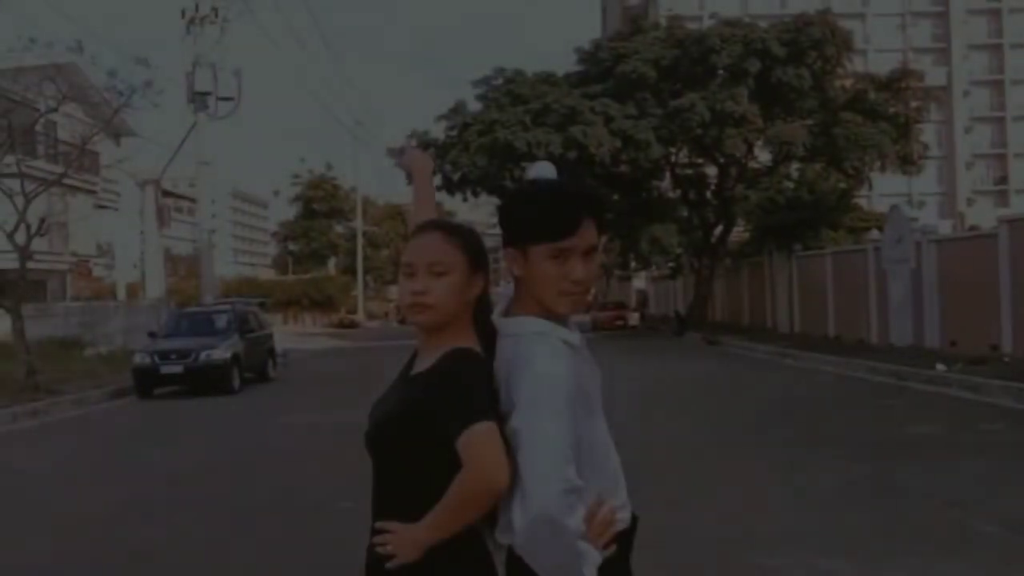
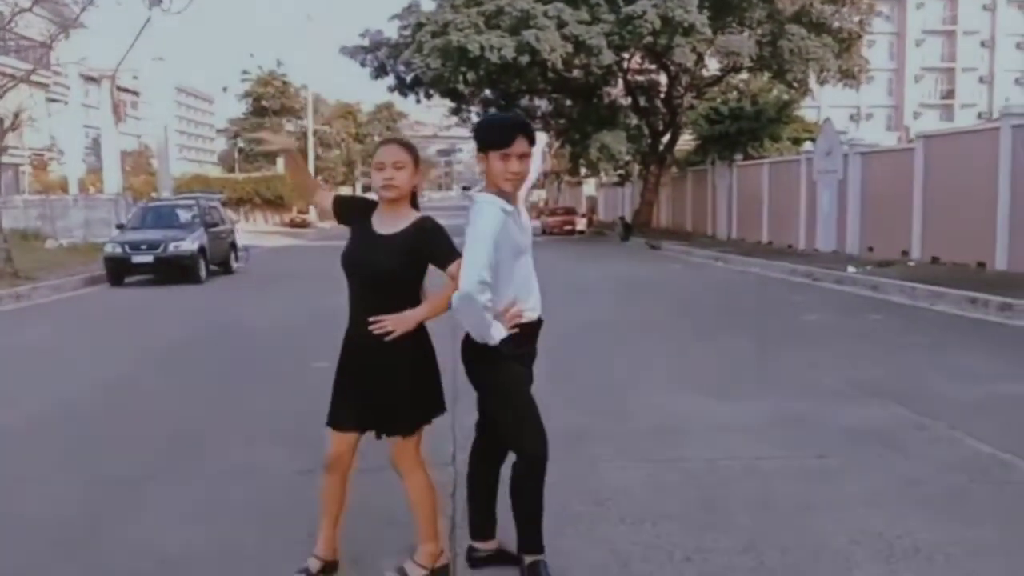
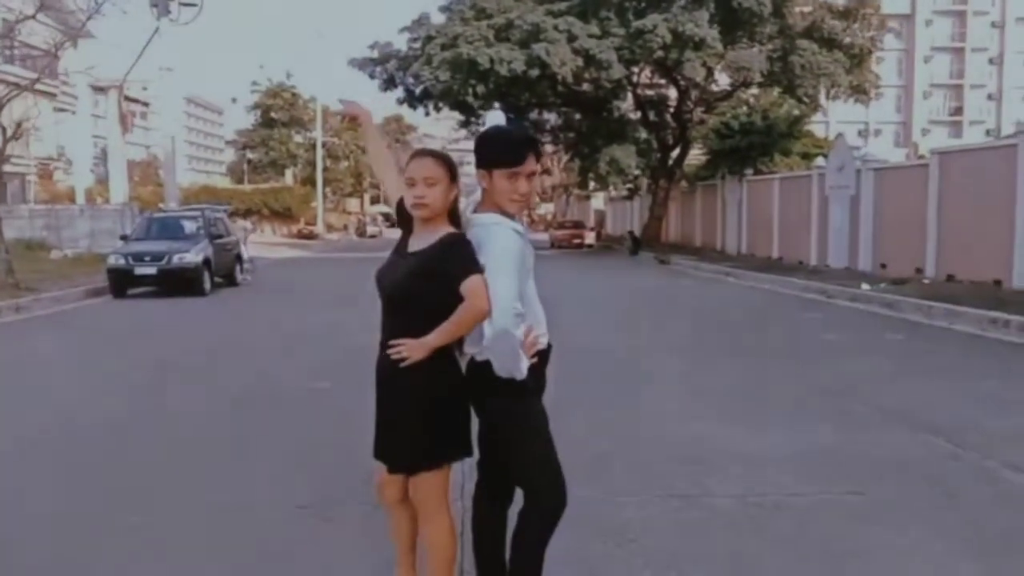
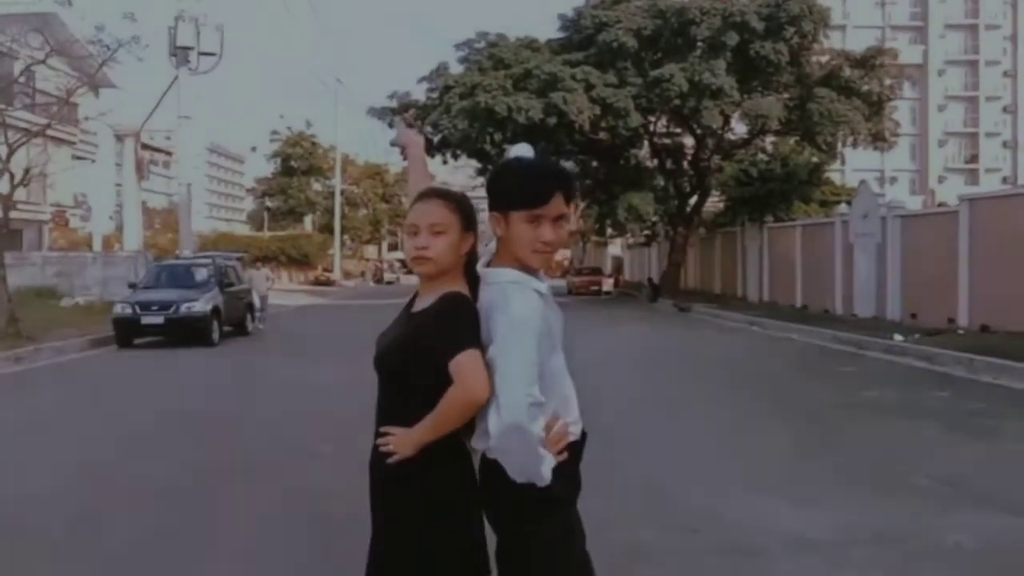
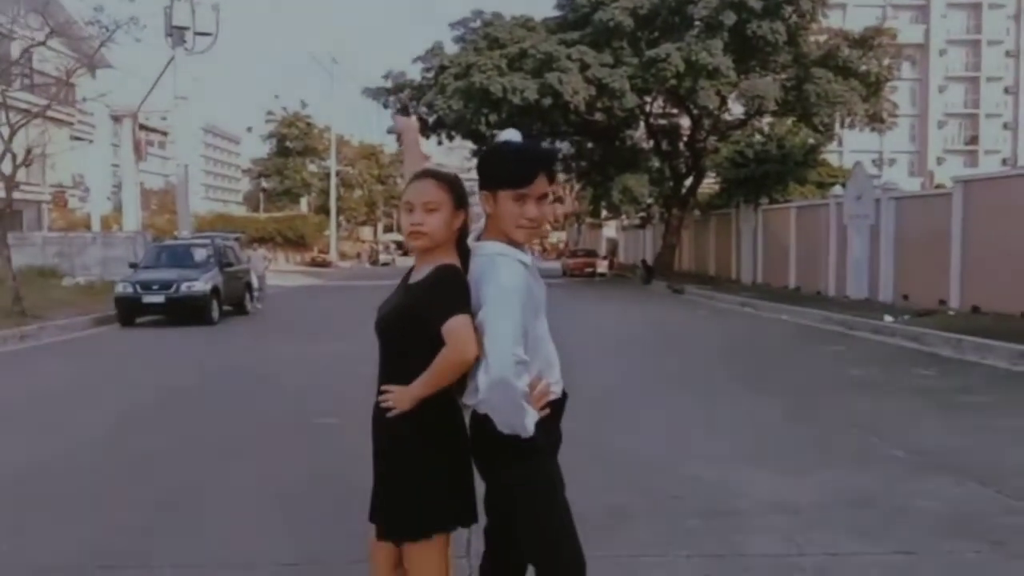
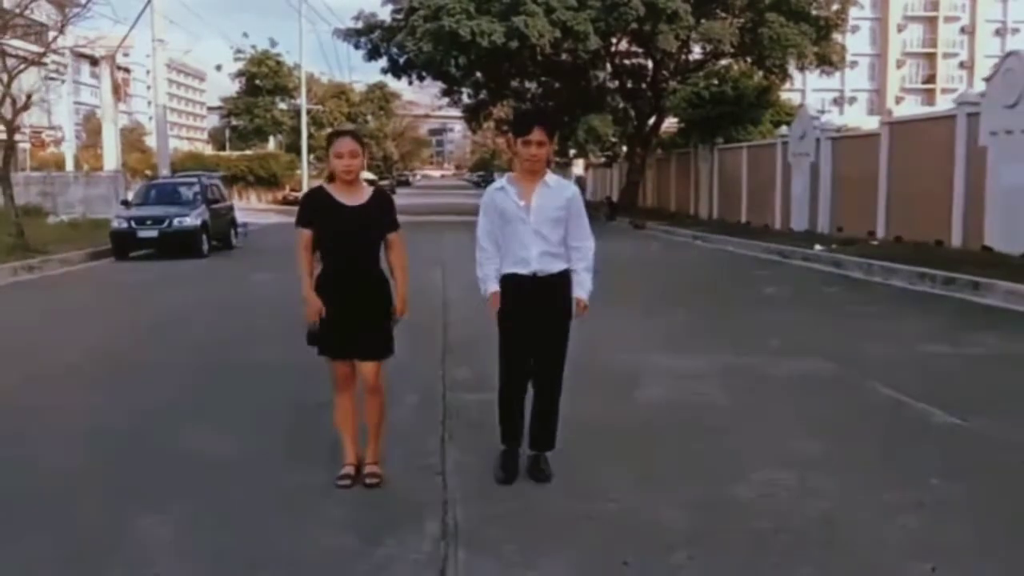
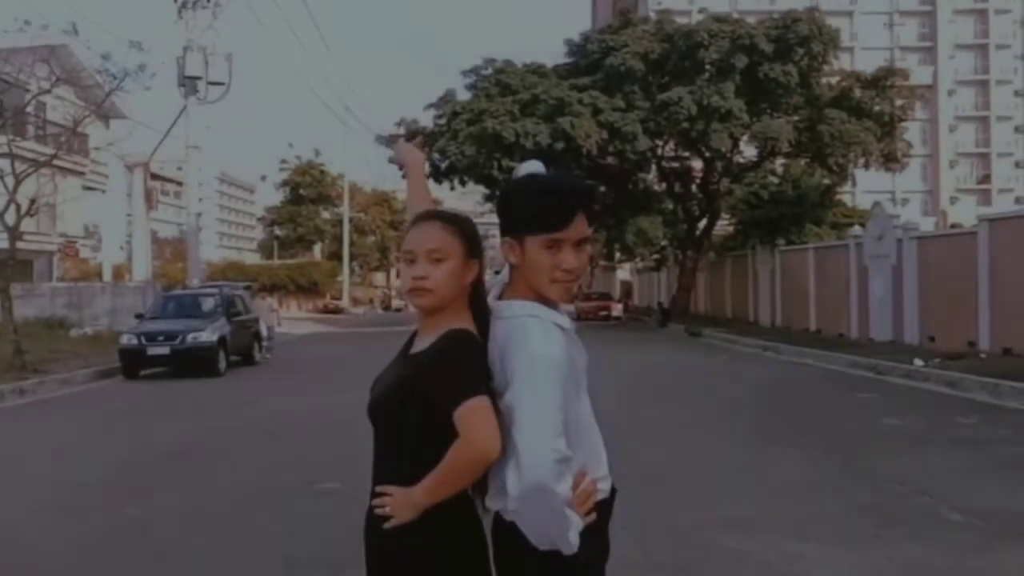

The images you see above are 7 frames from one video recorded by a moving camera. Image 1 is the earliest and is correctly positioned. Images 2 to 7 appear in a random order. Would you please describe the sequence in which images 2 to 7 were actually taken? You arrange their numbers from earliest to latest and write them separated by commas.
7, 4, 5, 3, 2, 6
